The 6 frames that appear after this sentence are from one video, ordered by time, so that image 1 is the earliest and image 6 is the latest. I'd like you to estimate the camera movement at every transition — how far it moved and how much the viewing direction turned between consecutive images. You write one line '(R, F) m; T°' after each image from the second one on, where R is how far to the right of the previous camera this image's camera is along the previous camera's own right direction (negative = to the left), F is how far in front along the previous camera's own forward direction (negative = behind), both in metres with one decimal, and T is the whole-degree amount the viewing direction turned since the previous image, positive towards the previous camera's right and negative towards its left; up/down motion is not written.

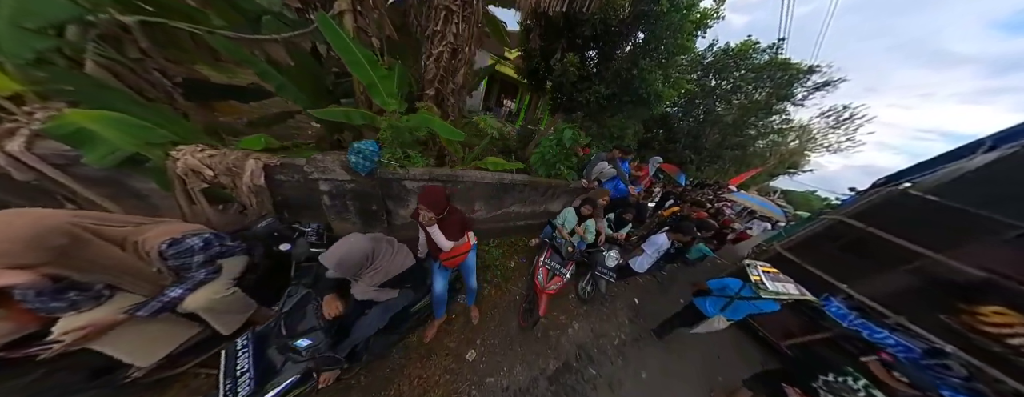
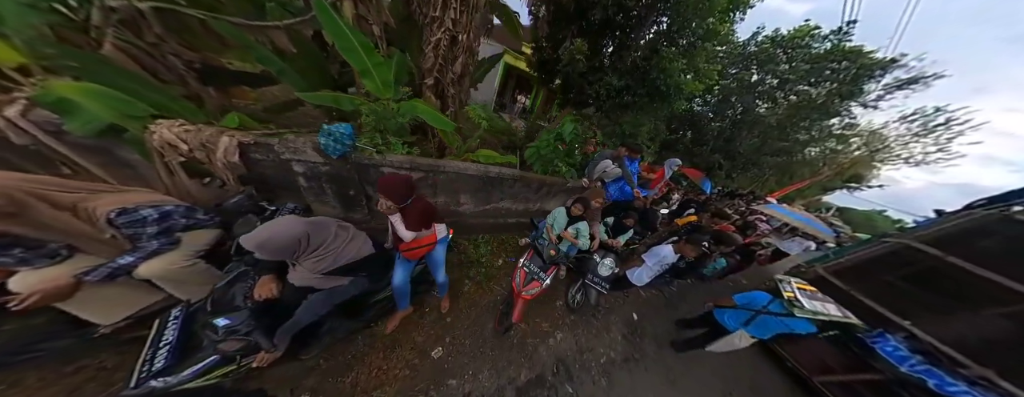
(+0.3, +0.1) m; -5°
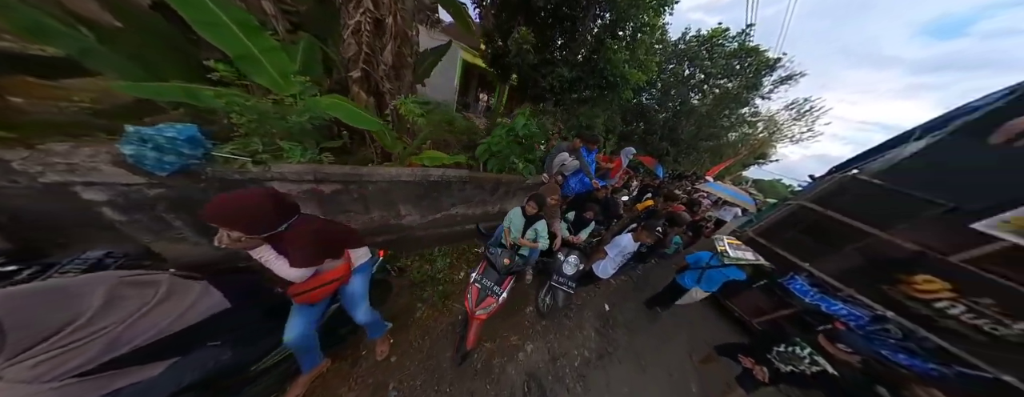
(+0.2, +0.2) m; +7°
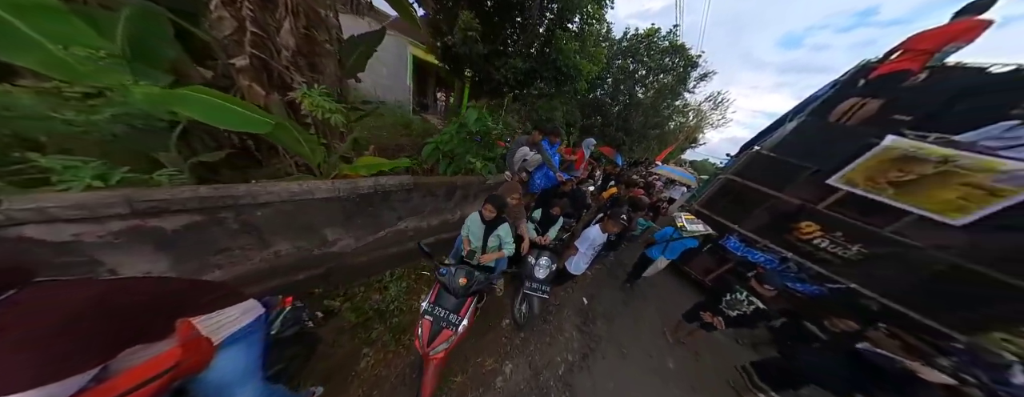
(+0.1, +0.2) m; +8°
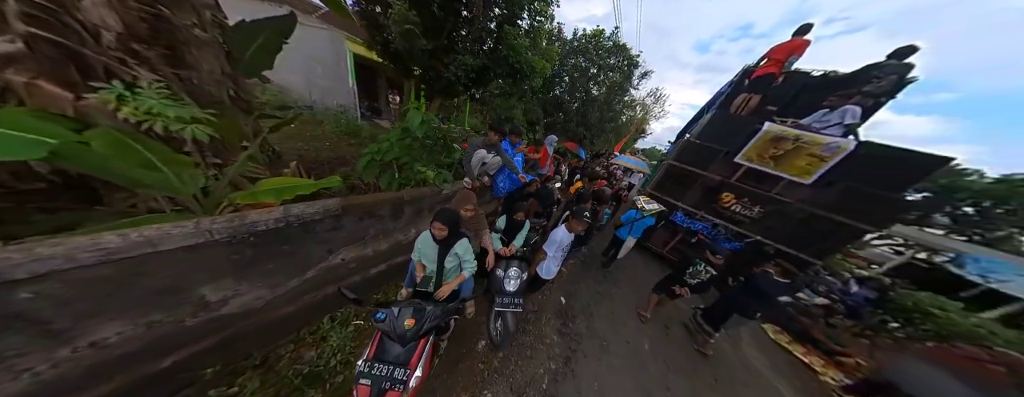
(+0.1, +0.2) m; +8°
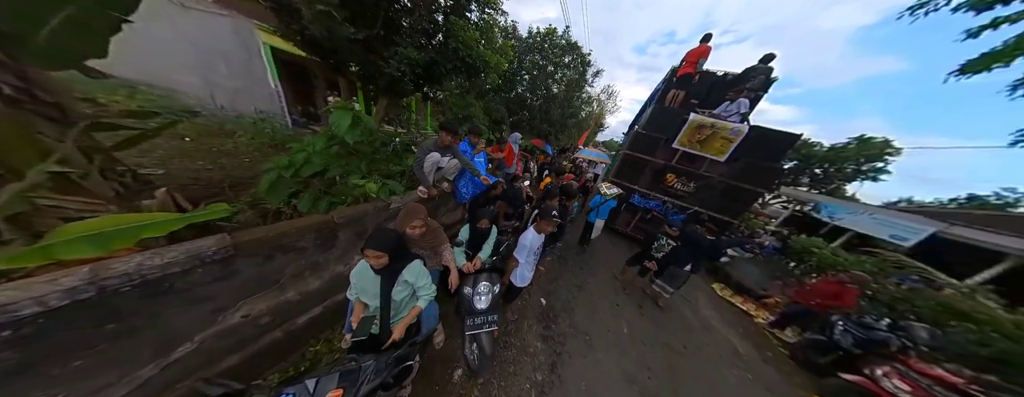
(+0.1, +0.2) m; +8°
